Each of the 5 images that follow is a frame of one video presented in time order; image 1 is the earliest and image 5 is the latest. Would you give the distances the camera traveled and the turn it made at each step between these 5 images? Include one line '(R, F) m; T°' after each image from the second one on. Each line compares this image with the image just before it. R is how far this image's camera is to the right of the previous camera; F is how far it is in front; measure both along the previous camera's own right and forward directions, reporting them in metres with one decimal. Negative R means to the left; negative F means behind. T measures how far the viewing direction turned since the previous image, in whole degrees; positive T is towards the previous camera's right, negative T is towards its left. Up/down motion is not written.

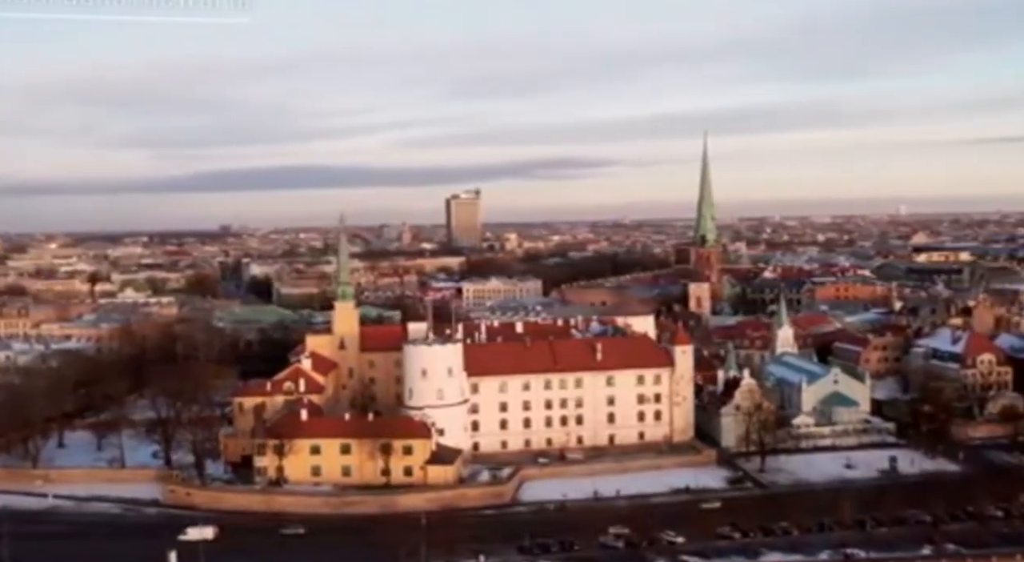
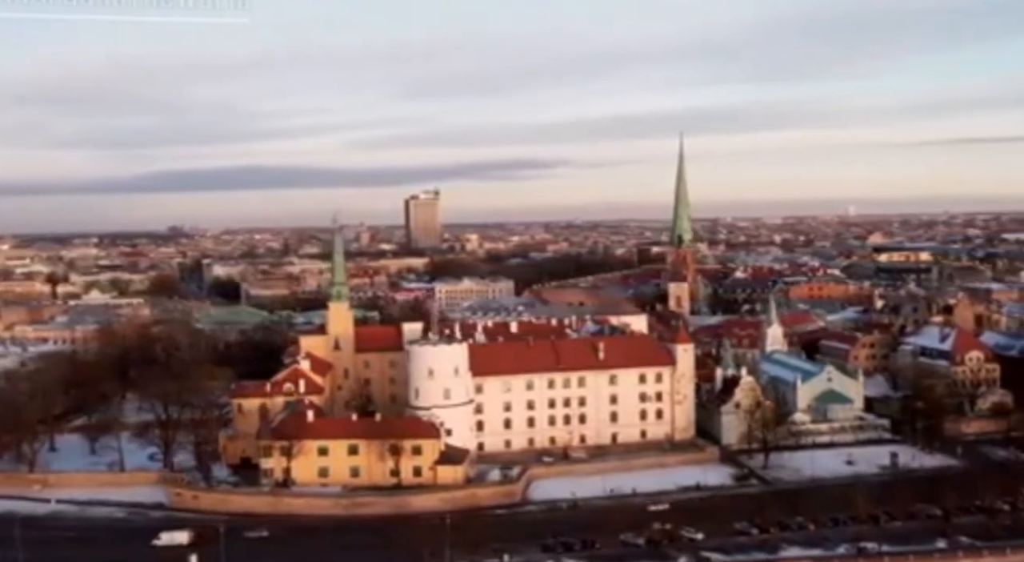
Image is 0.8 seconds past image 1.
(-1.2, 0.0) m; +2°
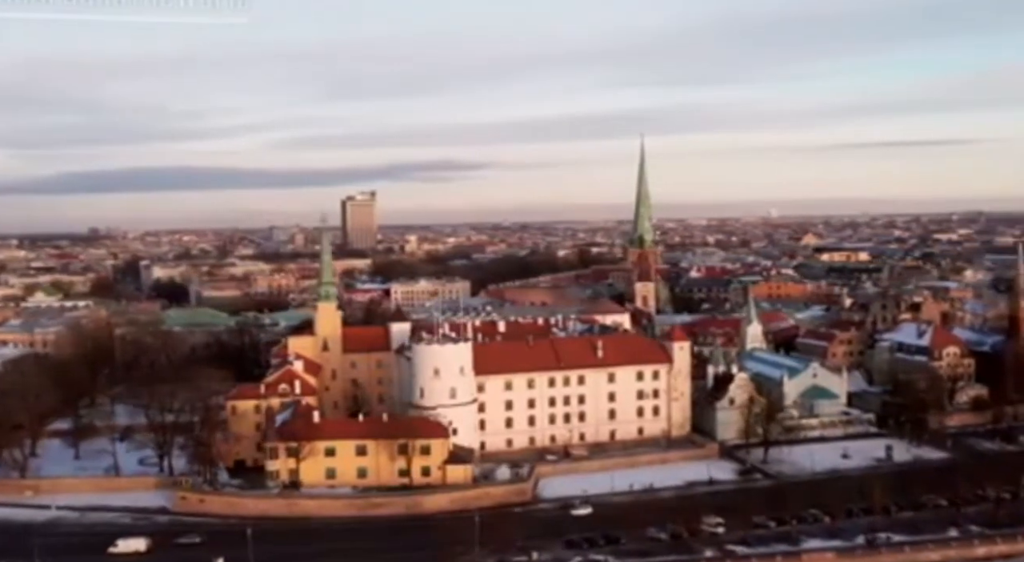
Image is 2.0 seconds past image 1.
(-1.8, 0.0) m; +3°
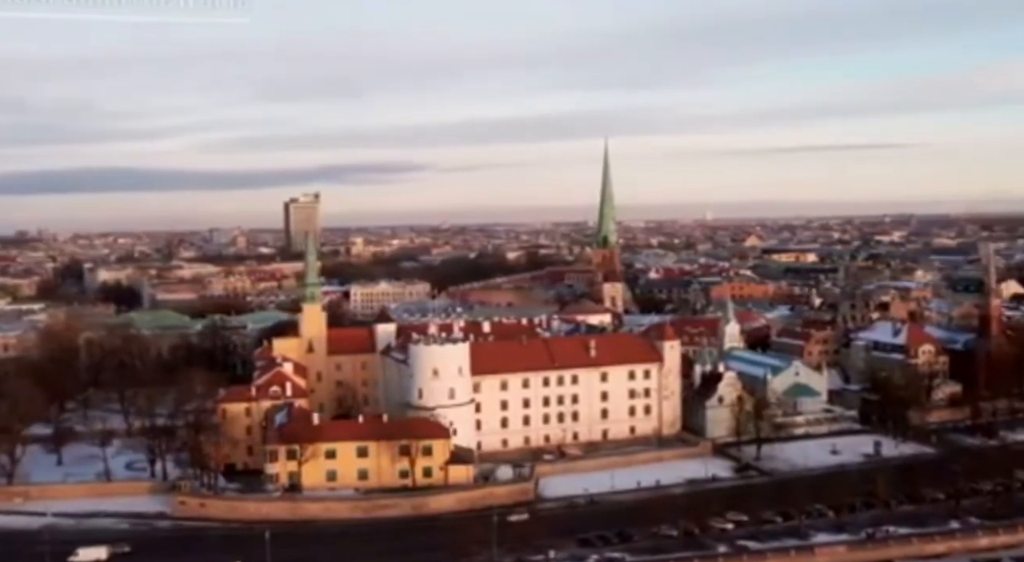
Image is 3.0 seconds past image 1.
(-1.4, 0.0) m; +3°
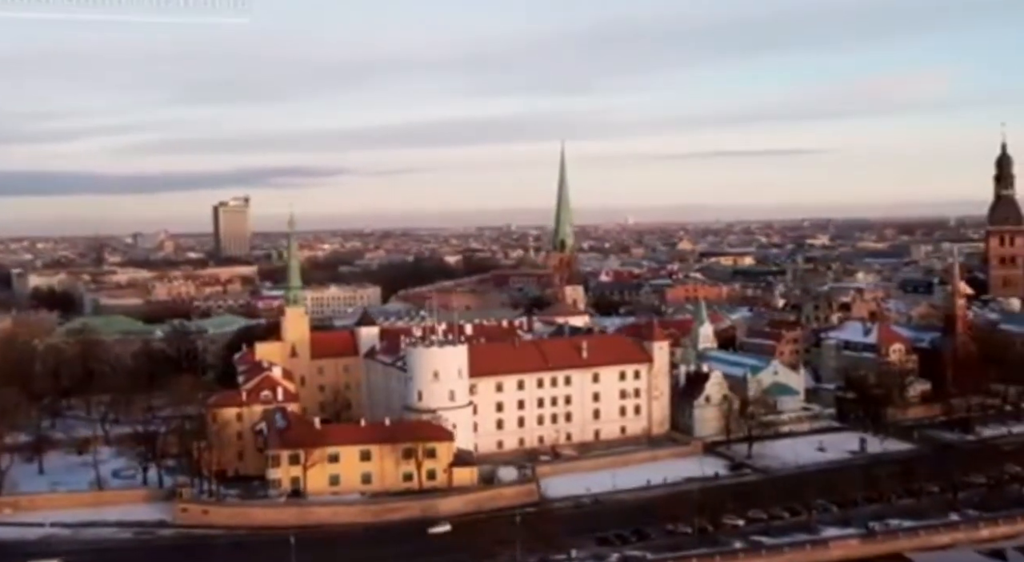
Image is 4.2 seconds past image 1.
(-1.8, -0.1) m; +4°
